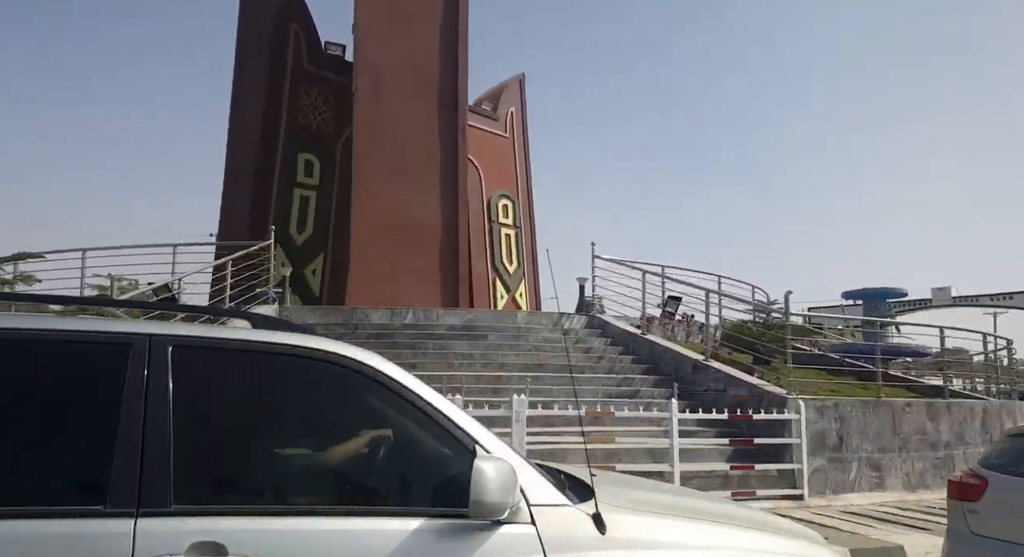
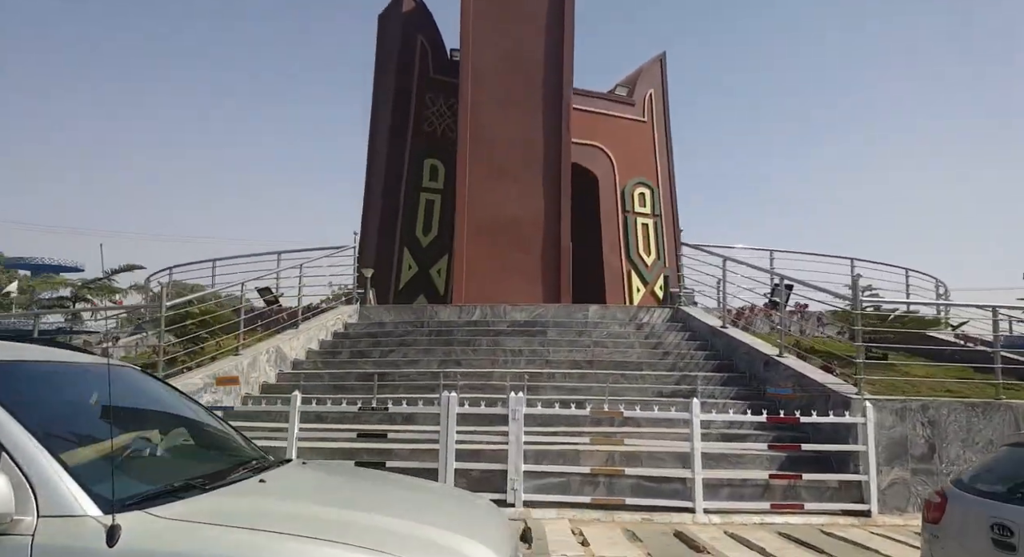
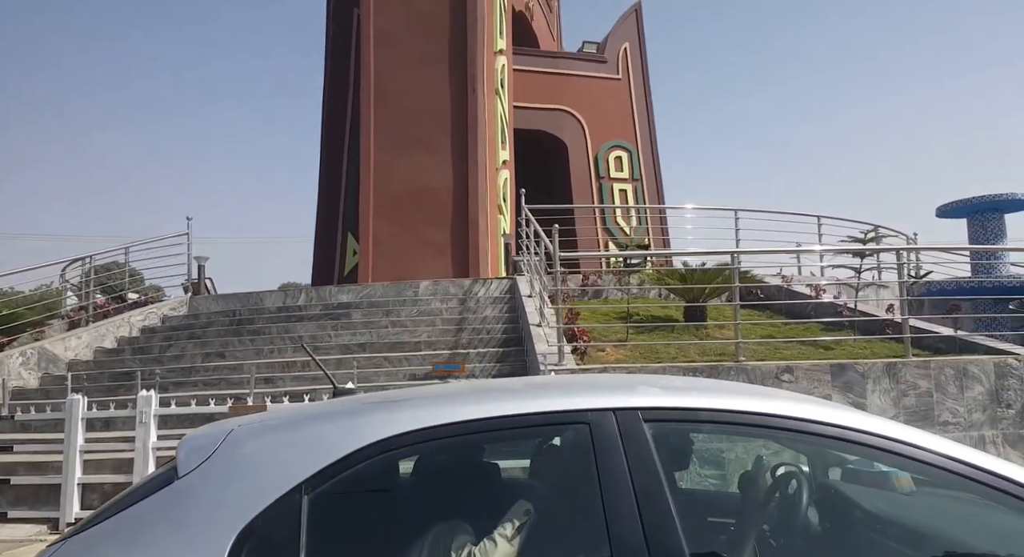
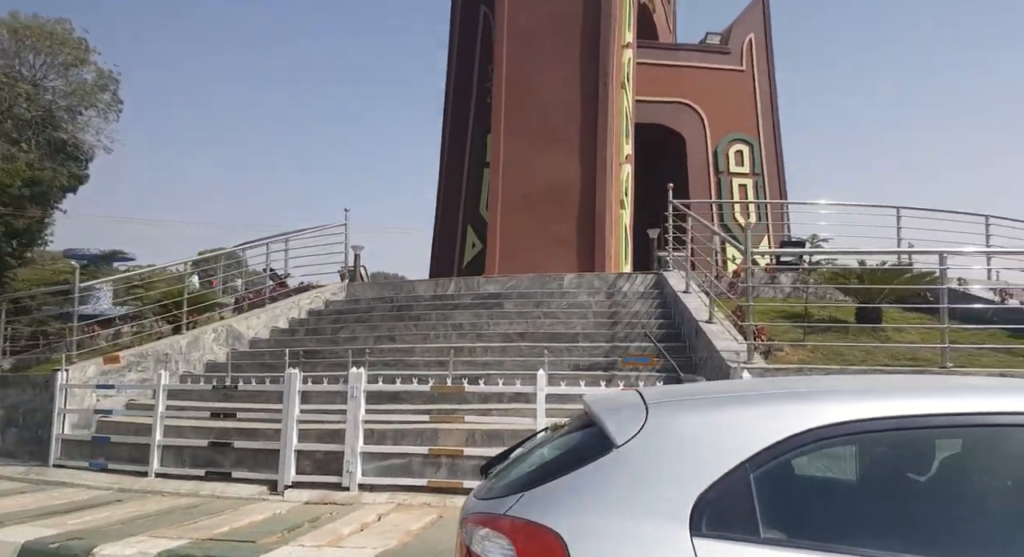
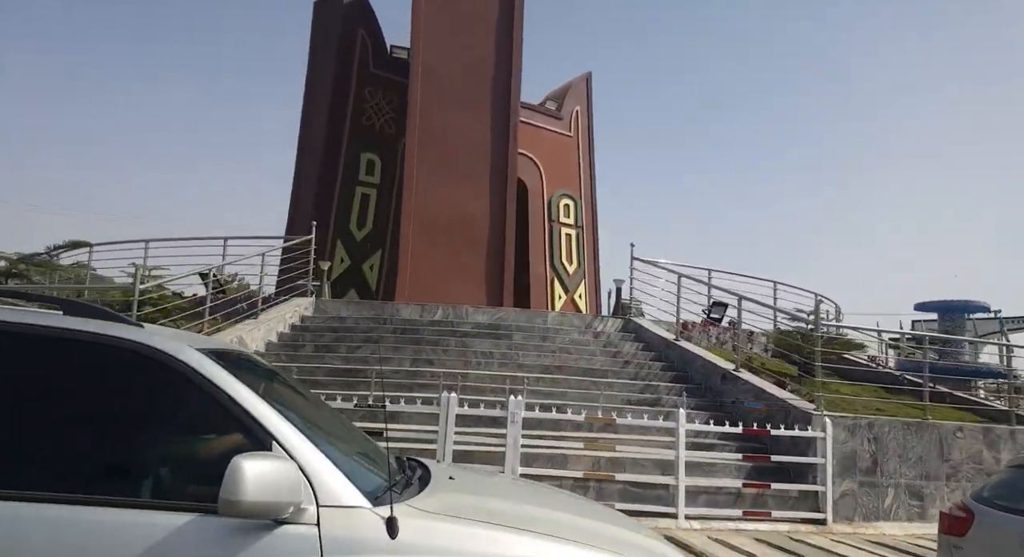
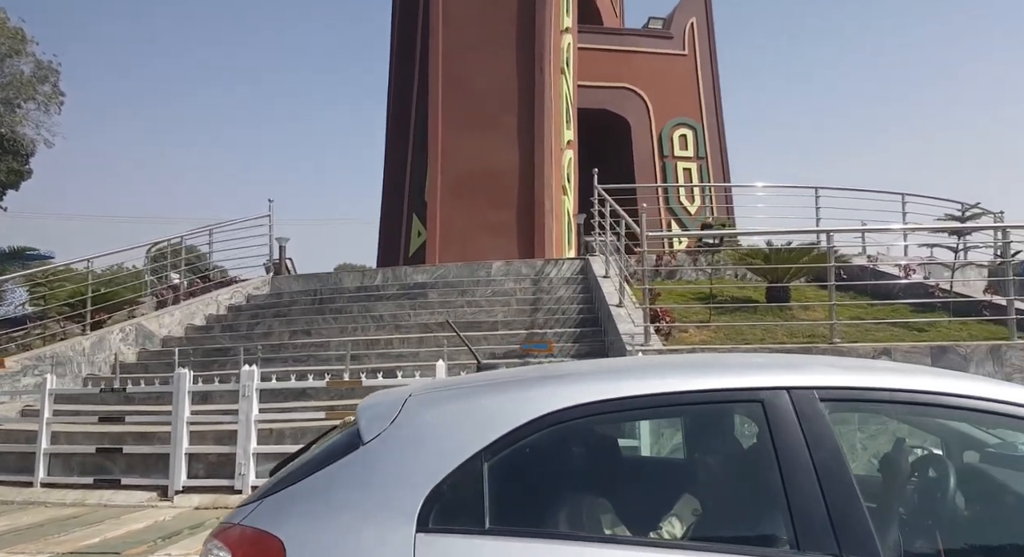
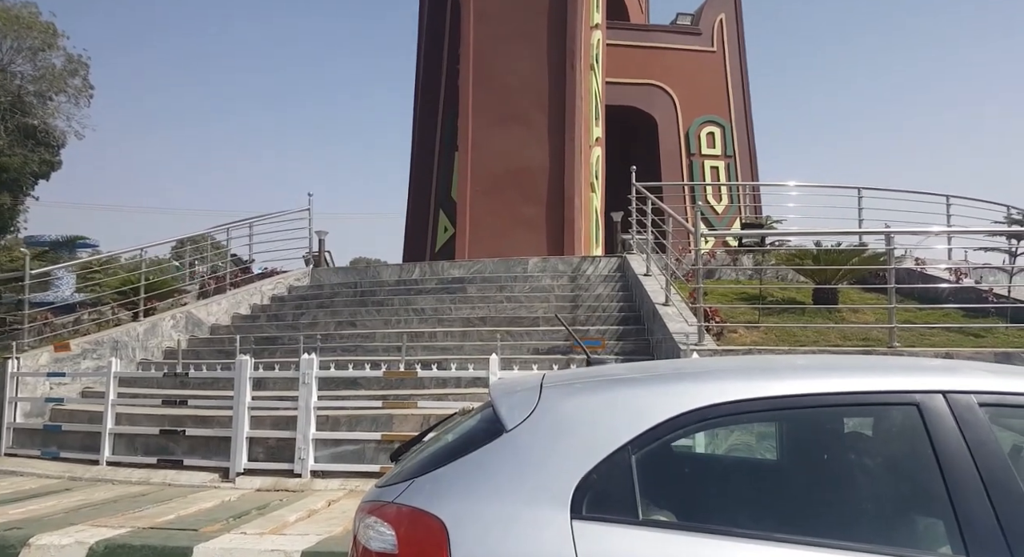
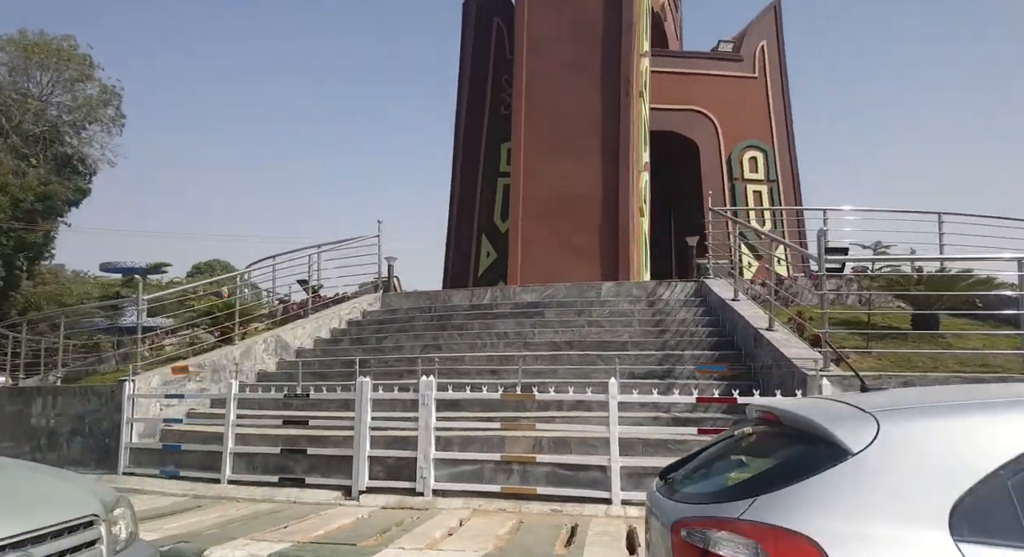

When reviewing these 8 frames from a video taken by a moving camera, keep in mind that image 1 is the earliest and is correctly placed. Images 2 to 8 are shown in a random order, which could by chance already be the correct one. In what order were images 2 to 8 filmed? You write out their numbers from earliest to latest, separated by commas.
5, 2, 8, 4, 7, 6, 3
